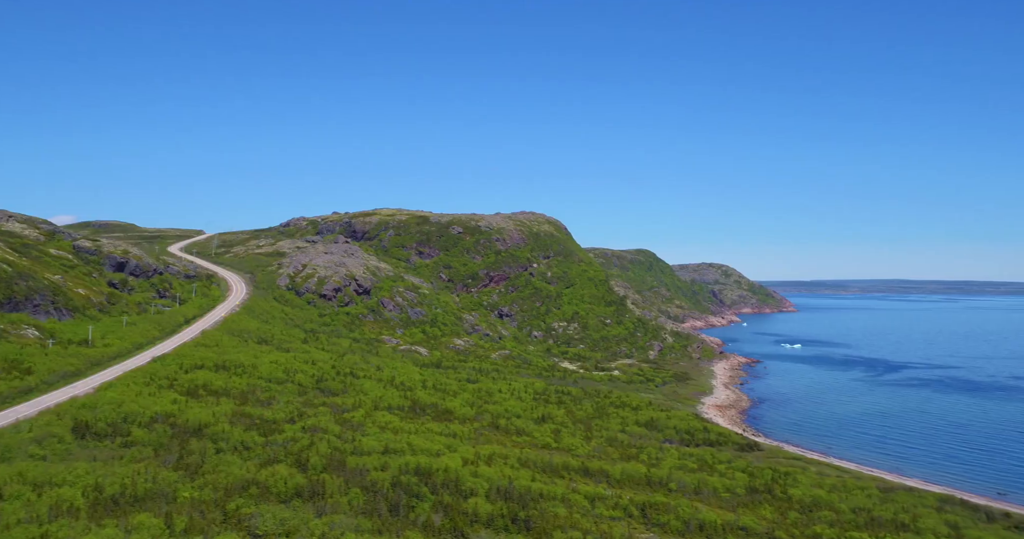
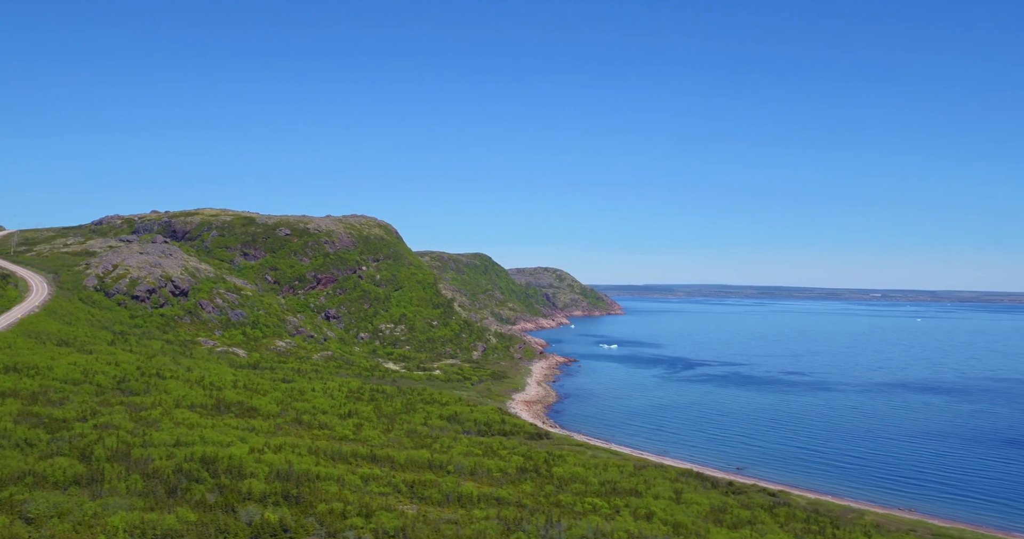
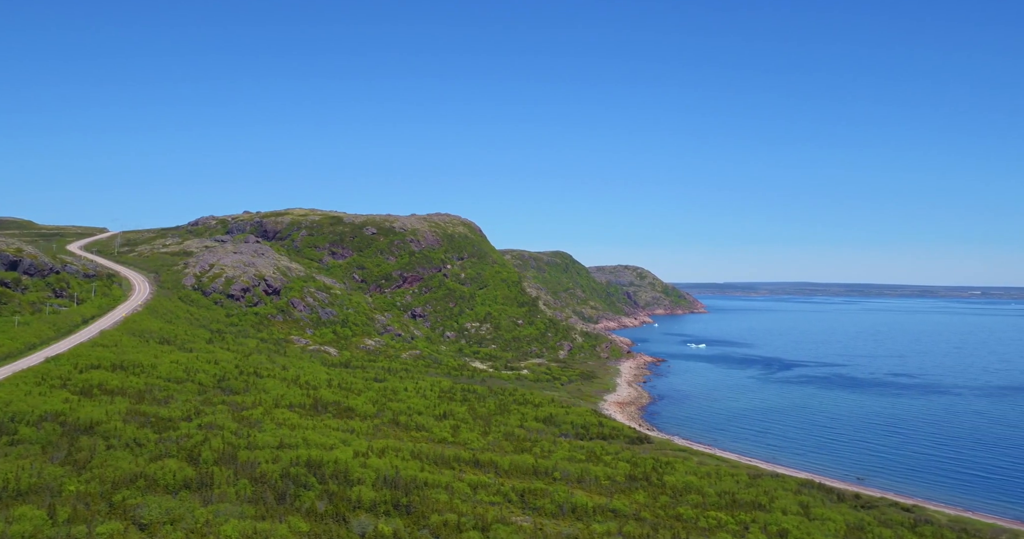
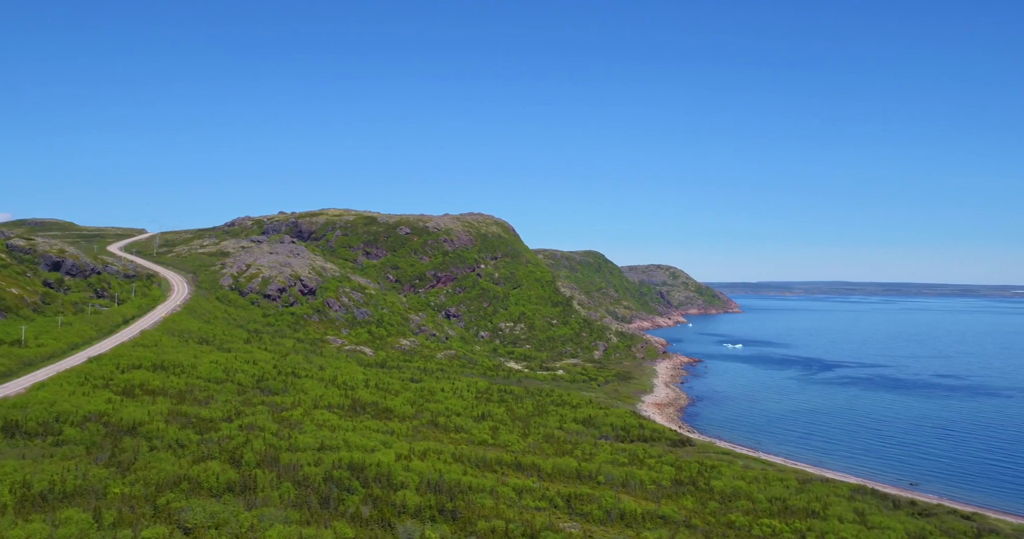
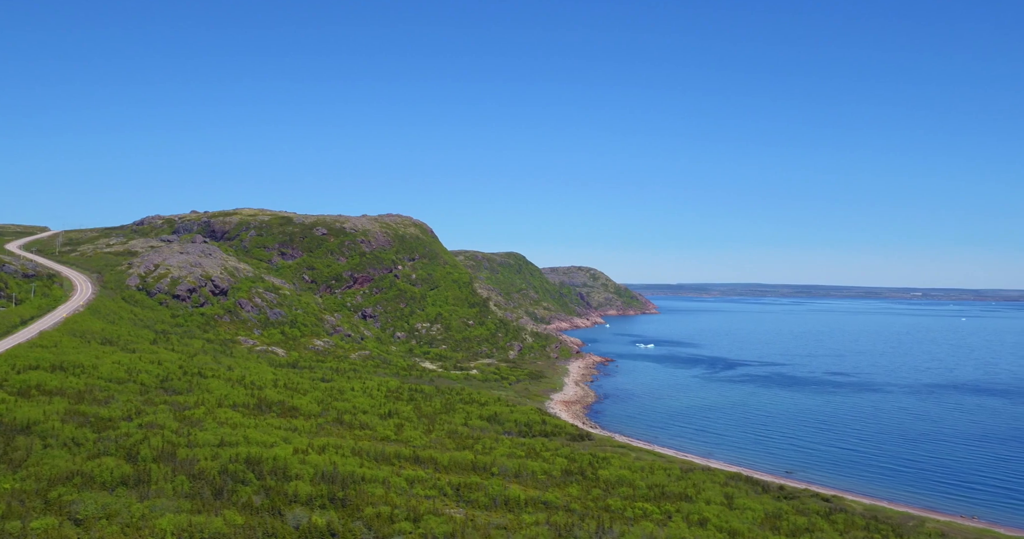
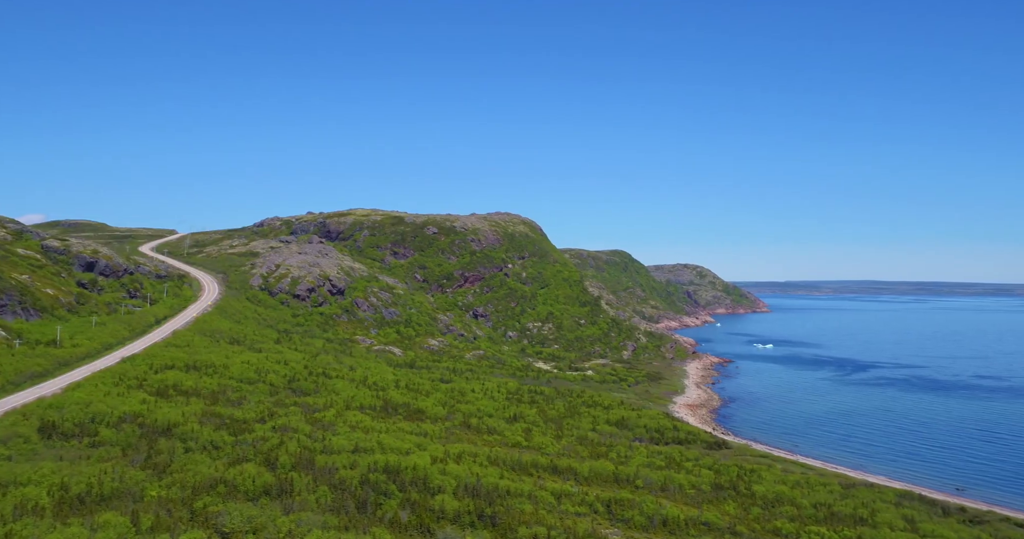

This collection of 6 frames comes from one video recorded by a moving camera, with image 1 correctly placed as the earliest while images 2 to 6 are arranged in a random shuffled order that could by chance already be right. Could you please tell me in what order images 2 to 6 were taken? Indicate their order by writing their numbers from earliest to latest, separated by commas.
6, 4, 3, 5, 2
